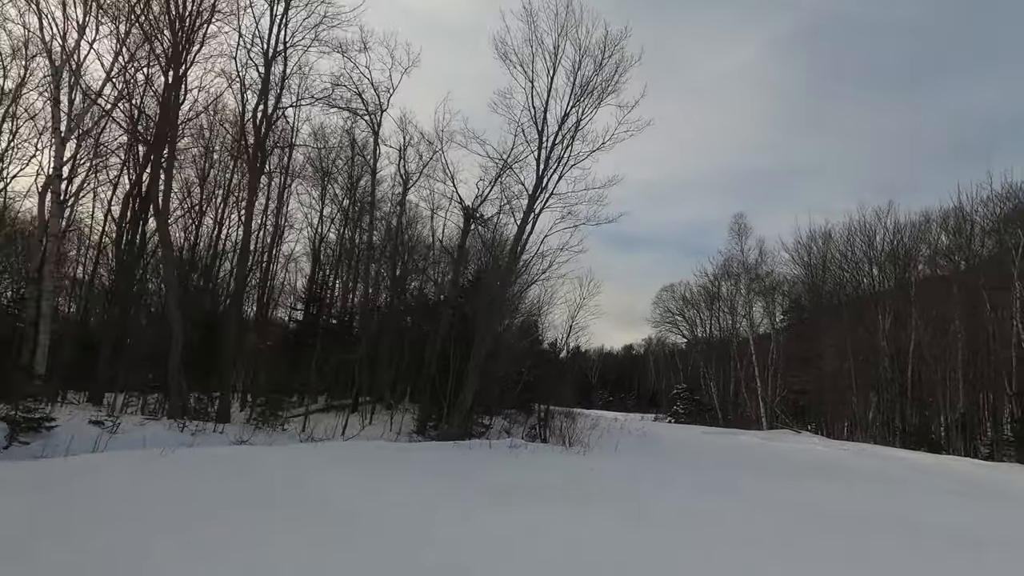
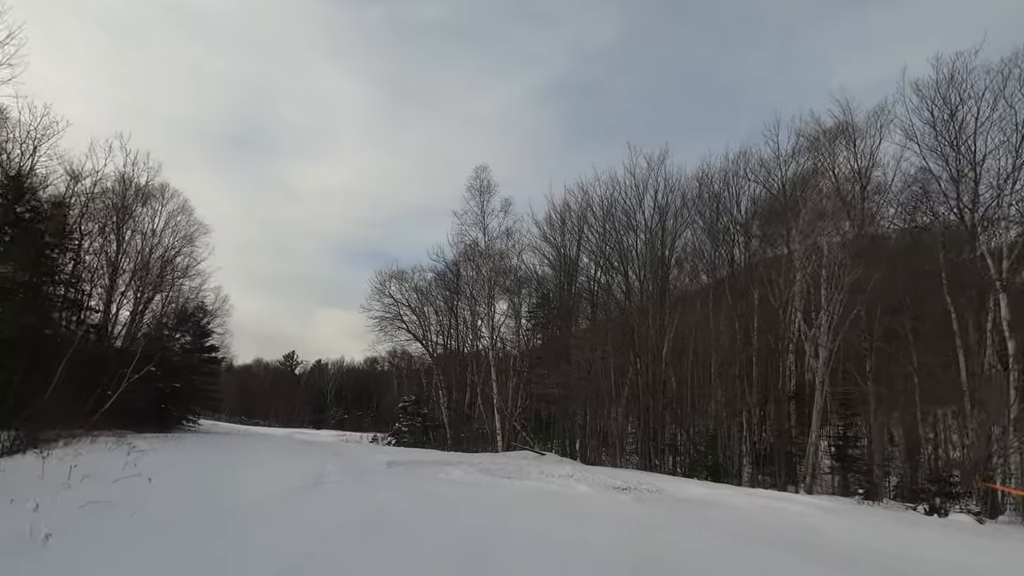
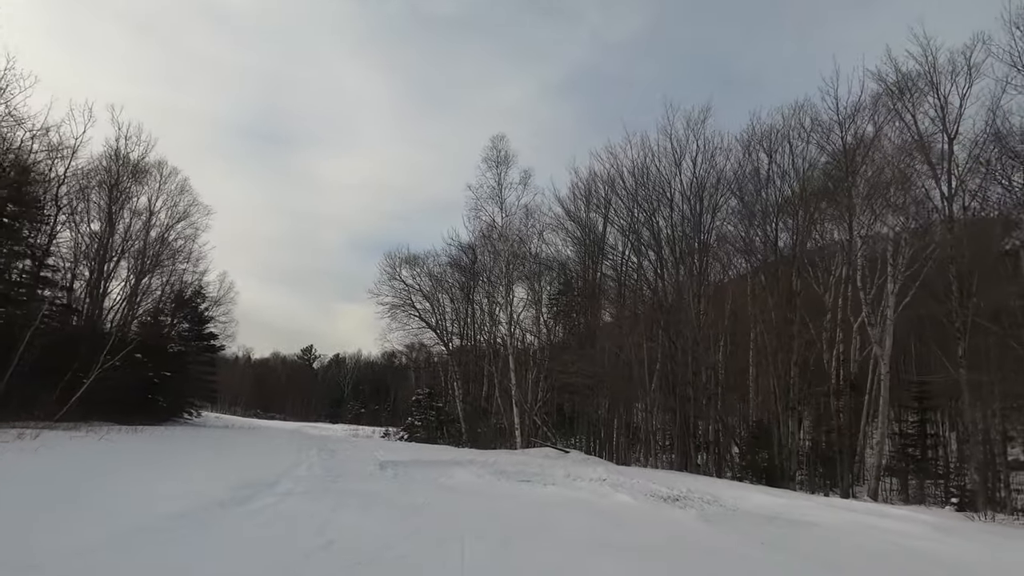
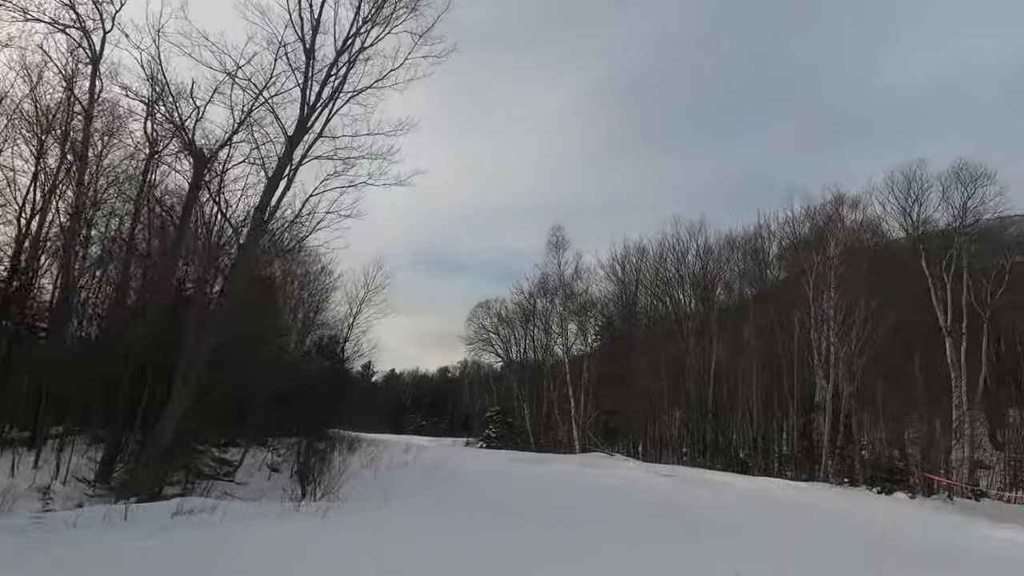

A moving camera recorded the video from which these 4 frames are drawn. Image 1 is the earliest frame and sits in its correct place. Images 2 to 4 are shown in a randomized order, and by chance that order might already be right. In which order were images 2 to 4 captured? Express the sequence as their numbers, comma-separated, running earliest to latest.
4, 2, 3
